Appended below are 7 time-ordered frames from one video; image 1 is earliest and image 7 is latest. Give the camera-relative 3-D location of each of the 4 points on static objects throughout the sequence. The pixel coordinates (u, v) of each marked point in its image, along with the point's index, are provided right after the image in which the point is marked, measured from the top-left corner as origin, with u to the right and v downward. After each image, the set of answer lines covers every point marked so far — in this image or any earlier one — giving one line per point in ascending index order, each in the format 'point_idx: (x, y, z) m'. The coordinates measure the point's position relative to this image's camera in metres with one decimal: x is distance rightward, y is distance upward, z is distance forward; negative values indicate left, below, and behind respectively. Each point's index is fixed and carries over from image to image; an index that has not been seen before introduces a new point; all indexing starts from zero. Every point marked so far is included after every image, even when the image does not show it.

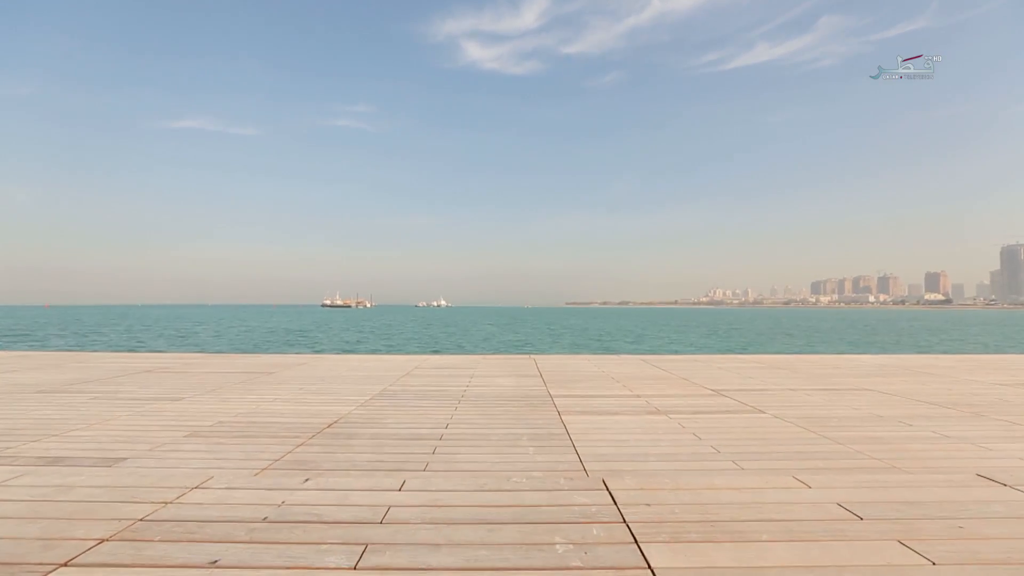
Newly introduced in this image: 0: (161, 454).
0: (-2.9, -1.4, +4.5) m
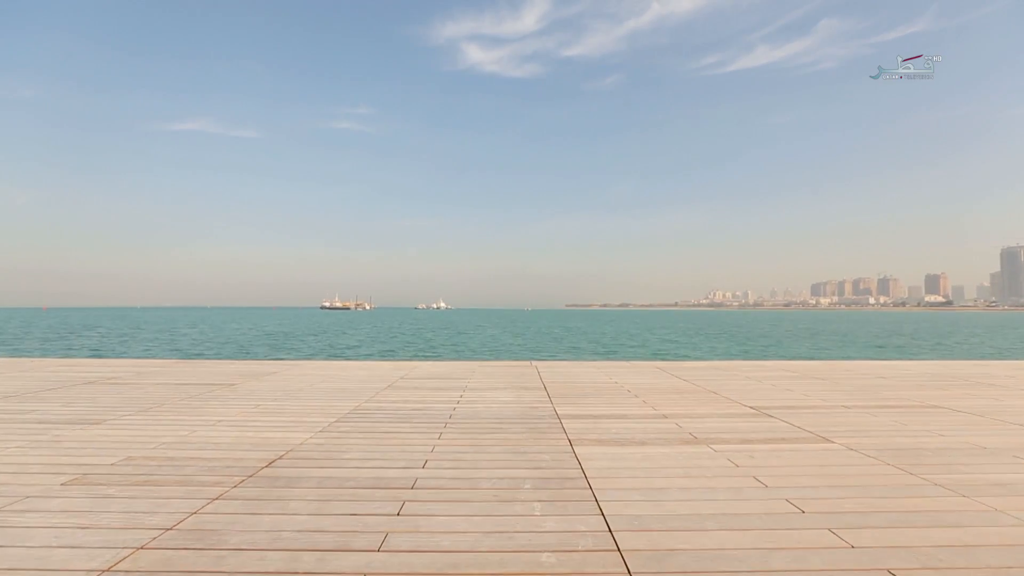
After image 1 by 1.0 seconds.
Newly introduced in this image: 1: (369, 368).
0: (-2.9, -1.3, +3.2) m
1: (-2.9, -1.6, +11.2) m
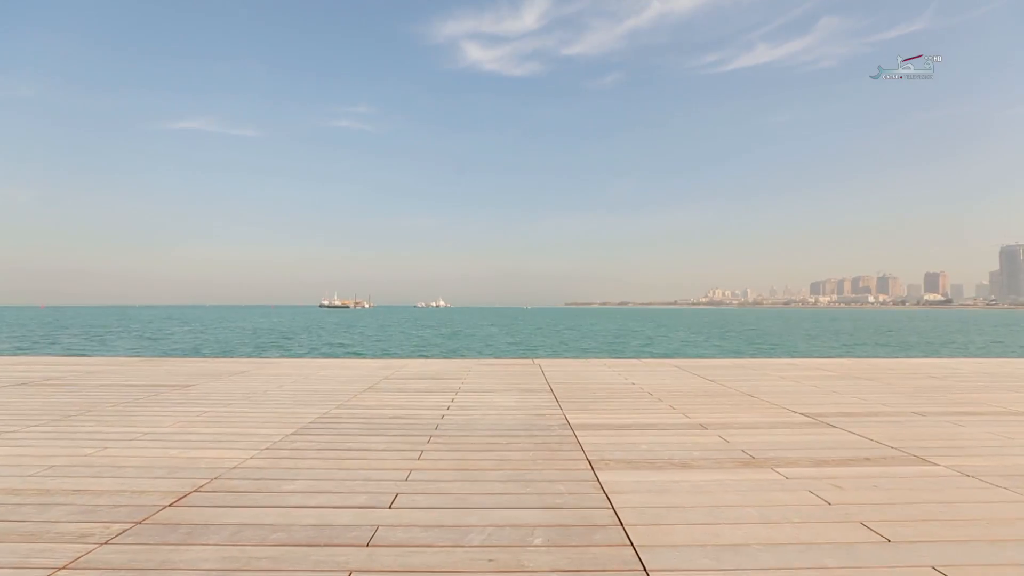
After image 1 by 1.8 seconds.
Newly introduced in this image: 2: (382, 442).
0: (-2.9, -1.1, +2.0) m
1: (-2.9, -1.4, +10.0) m
2: (-1.1, -1.3, +4.5) m
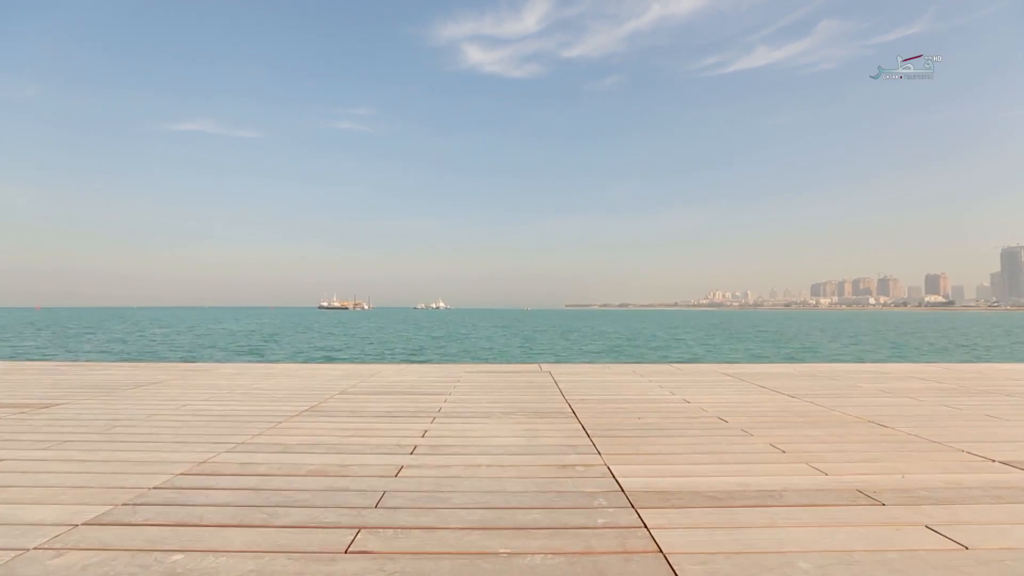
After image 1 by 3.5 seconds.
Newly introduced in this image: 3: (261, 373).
0: (-2.9, -0.9, -0.3) m
1: (-2.9, -1.2, +7.7) m
2: (-1.0, -1.0, +2.2) m
3: (-3.7, -1.2, +8.0) m
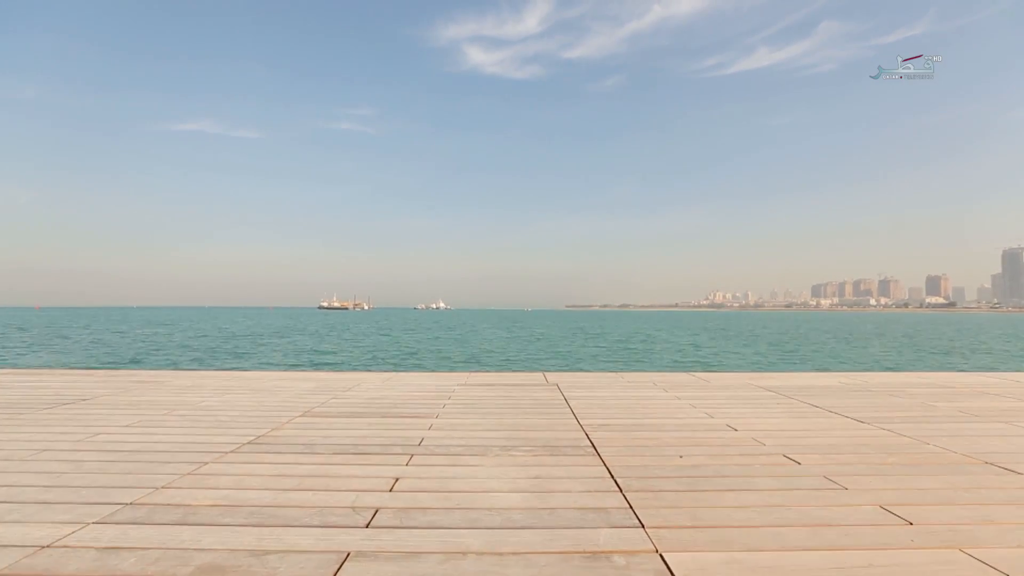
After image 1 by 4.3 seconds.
0: (-2.8, -0.9, -1.5) m
1: (-2.8, -1.2, +6.6) m
2: (-1.0, -1.0, +1.1) m
3: (-3.6, -1.2, +6.9) m
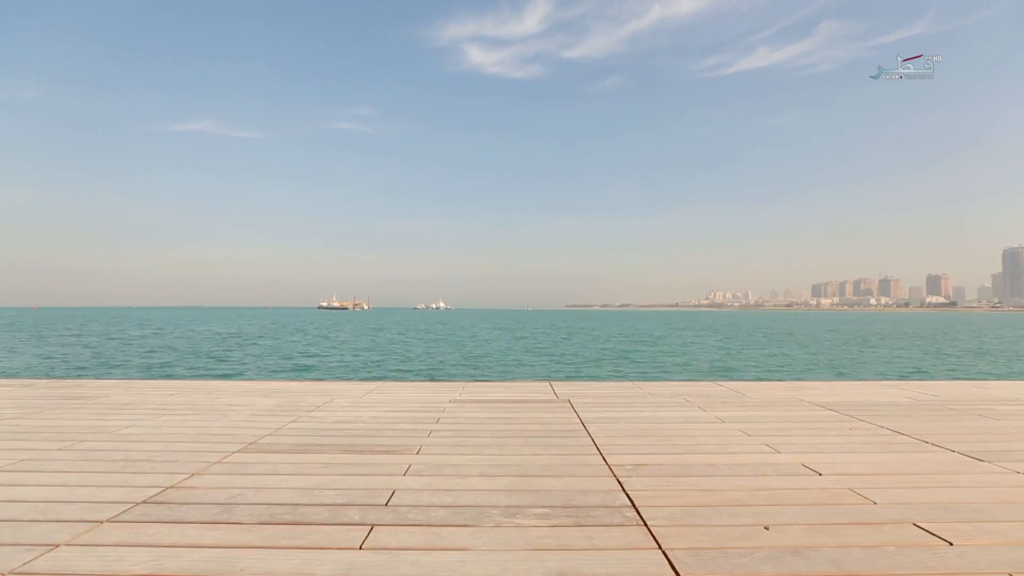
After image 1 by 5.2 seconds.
0: (-2.8, -0.8, -2.6) m
1: (-2.8, -1.2, +5.4) m
2: (-1.0, -1.0, -0.1) m
3: (-3.6, -1.2, +5.7) m
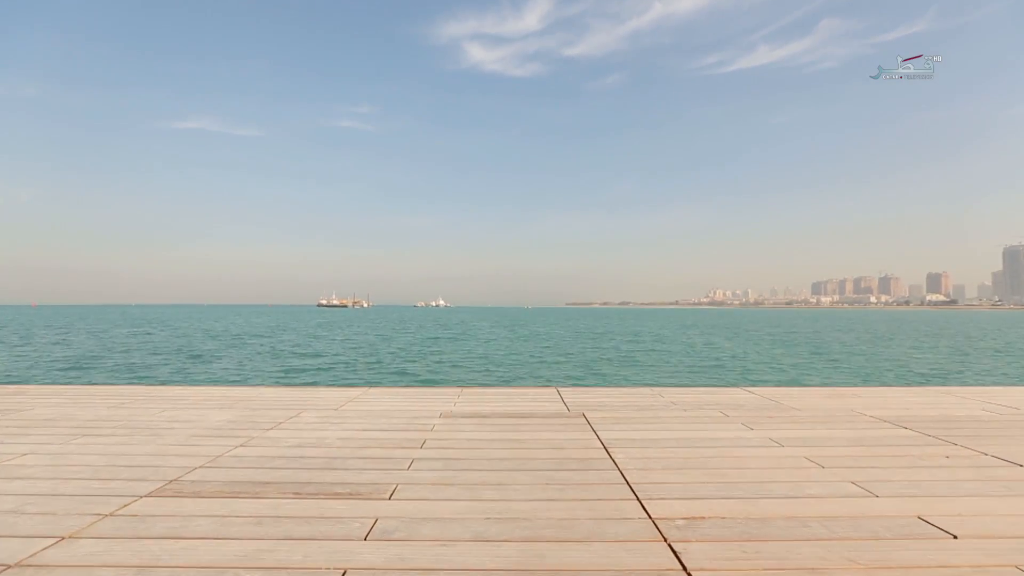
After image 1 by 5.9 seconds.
0: (-2.8, -0.8, -3.6) m
1: (-2.8, -1.1, +4.4) m
2: (-1.0, -0.9, -1.1) m
3: (-3.6, -1.1, +4.7) m
